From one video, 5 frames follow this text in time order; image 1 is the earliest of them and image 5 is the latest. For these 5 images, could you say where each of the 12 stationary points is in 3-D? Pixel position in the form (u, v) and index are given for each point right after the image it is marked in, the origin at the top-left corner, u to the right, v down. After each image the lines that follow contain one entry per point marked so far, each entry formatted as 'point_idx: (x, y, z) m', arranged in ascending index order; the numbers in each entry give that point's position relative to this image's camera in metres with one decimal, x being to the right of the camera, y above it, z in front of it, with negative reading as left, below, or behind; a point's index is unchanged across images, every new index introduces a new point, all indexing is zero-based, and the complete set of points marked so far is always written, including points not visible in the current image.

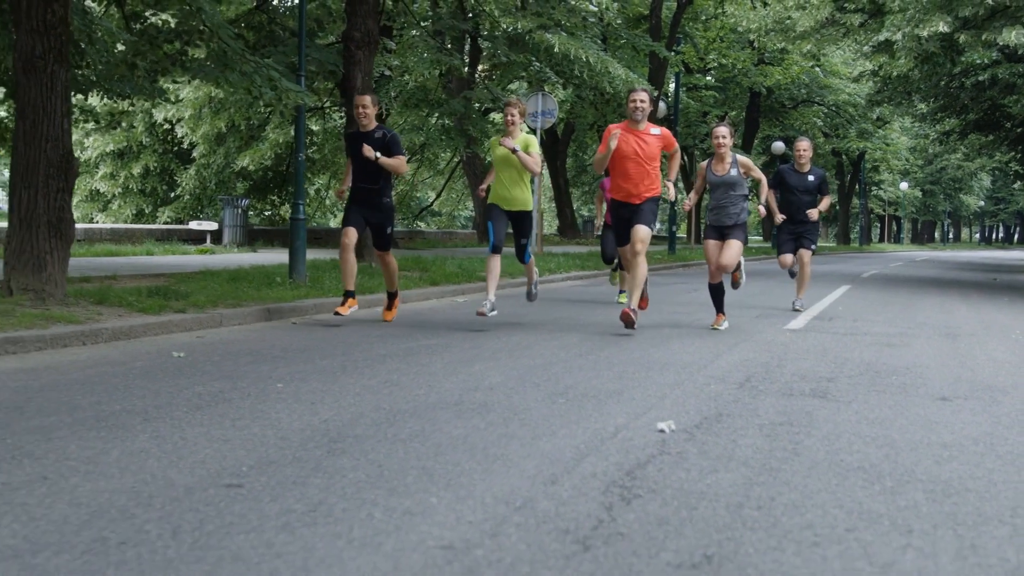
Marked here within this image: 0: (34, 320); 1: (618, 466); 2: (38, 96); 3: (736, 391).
0: (-2.8, -0.2, +8.1) m
1: (+0.3, -0.5, +4.2) m
2: (-3.1, +1.2, +9.0) m
3: (+1.0, -0.5, +6.2) m
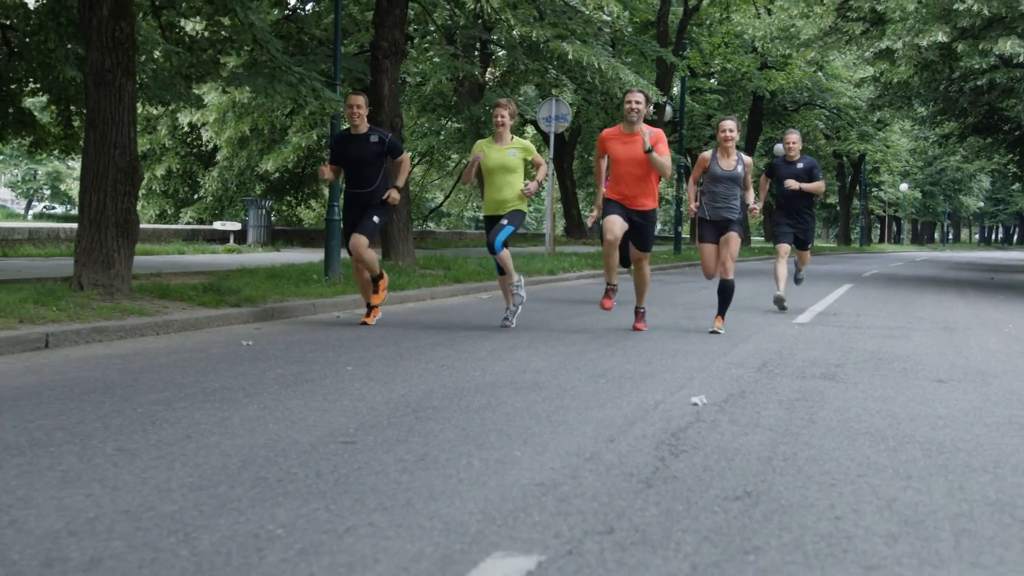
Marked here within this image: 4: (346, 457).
0: (-2.6, -0.2, +8.9) m
1: (+0.5, -0.5, +5.0) m
2: (-2.9, +1.3, +9.8) m
3: (+1.2, -0.4, +7.0) m
4: (-0.5, -0.5, +4.3) m
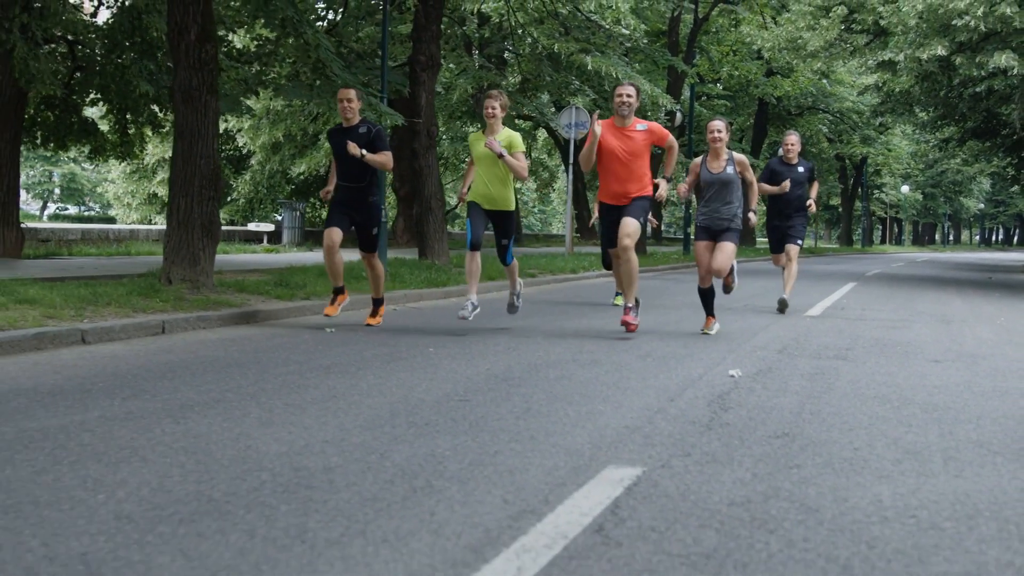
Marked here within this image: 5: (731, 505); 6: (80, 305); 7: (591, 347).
0: (-2.2, -0.1, +10.1) m
1: (+0.9, -0.5, +6.2) m
2: (-2.5, +1.3, +10.9) m
3: (+1.6, -0.4, +8.2) m
4: (-0.2, -0.5, +5.4) m
5: (+0.6, -0.6, +3.7) m
6: (-2.8, -0.1, +9.0) m
7: (+0.5, -0.4, +8.7) m
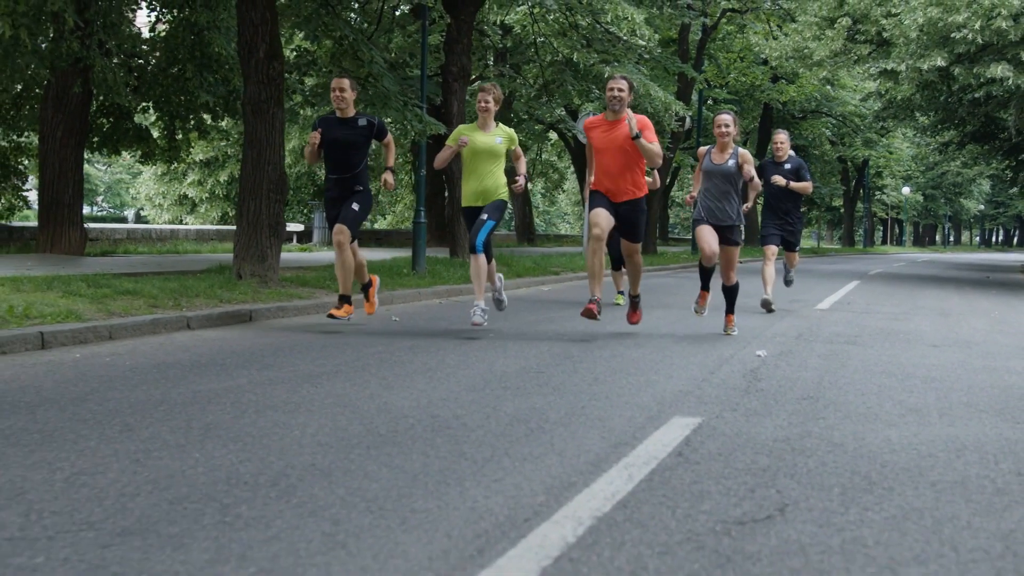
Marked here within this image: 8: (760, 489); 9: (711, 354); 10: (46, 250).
0: (-1.9, -0.1, +11.2) m
1: (+1.2, -0.4, +7.3) m
2: (-2.2, +1.4, +12.1) m
3: (+1.9, -0.4, +9.3) m
4: (+0.2, -0.4, +6.6) m
5: (+0.9, -0.5, +4.9) m
6: (-2.5, -0.1, +10.2) m
7: (+0.9, -0.3, +9.8) m
8: (+0.7, -0.6, +4.0) m
9: (+1.2, -0.4, +8.1) m
10: (-5.4, +0.4, +16.0) m
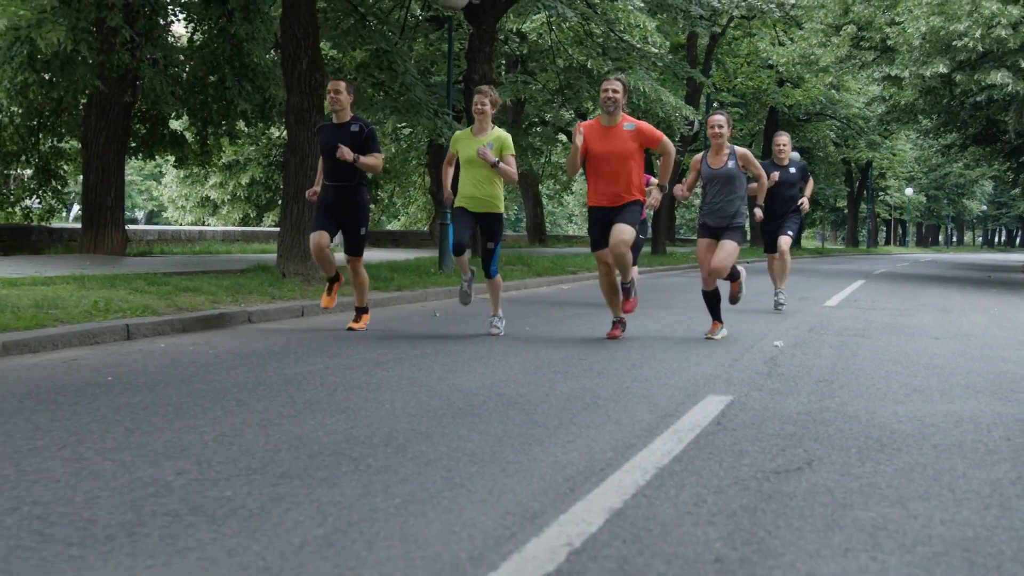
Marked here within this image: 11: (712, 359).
0: (-1.6, 0.0, +12.0) m
1: (+1.5, -0.4, +8.1) m
2: (-1.9, +1.4, +12.8) m
3: (+2.2, -0.3, +10.1) m
4: (+0.4, -0.4, +7.3) m
5: (+1.2, -0.5, +5.6) m
6: (-2.2, 0.0, +10.9) m
7: (+1.1, -0.3, +10.6) m
8: (+1.0, -0.6, +4.7) m
9: (+1.4, -0.4, +8.8) m
10: (-5.2, +0.5, +16.8) m
11: (+1.1, -0.4, +7.9) m
